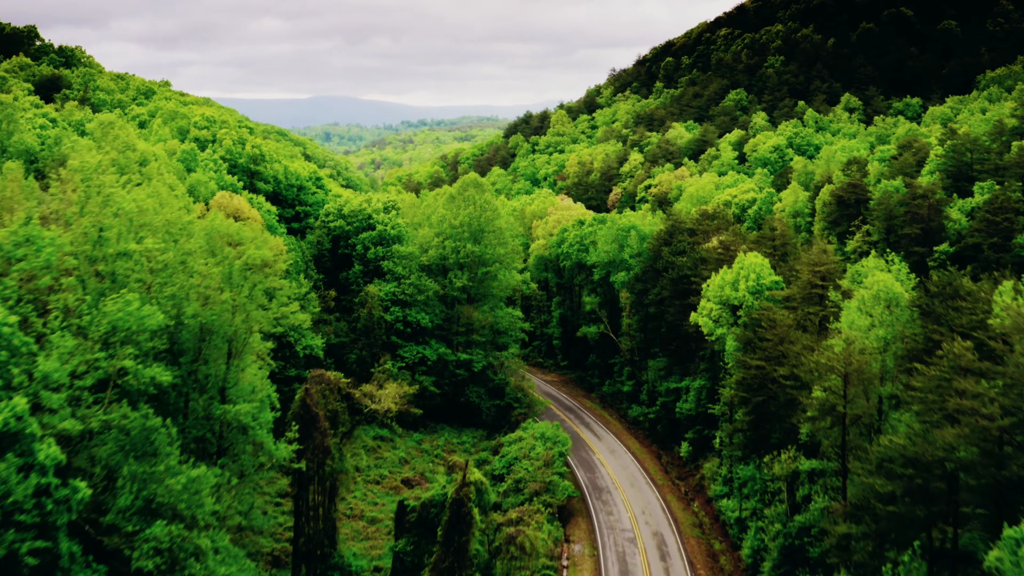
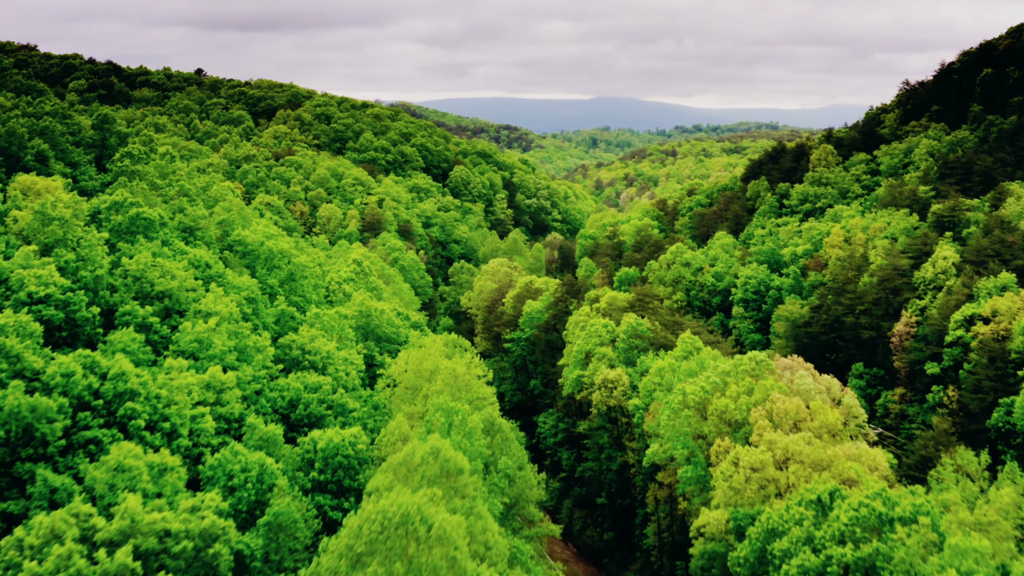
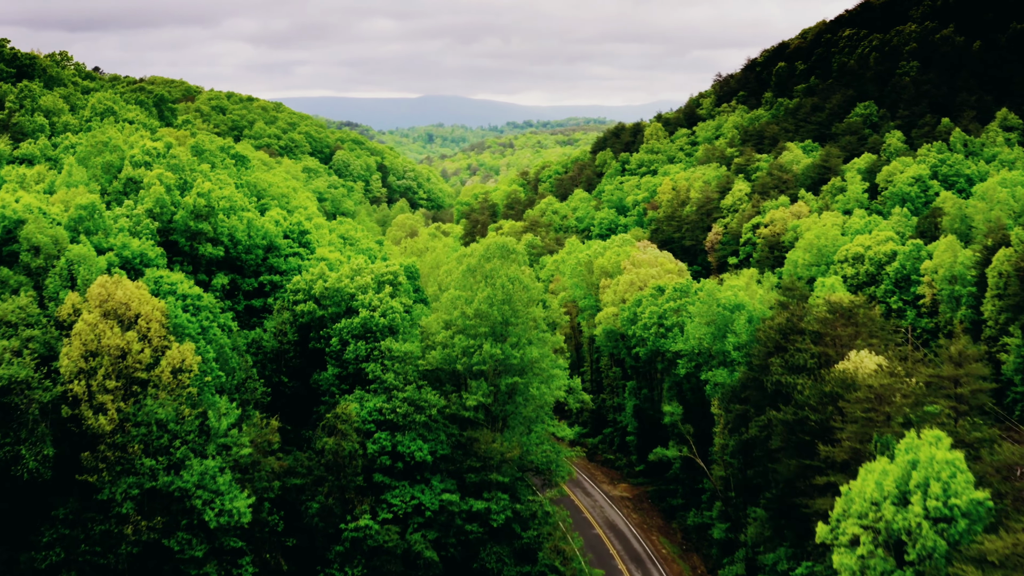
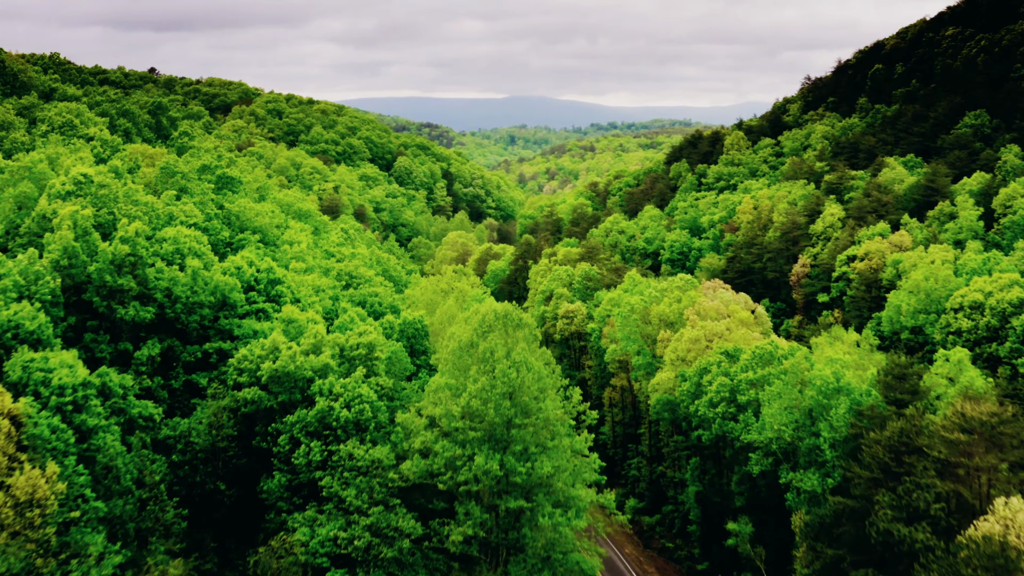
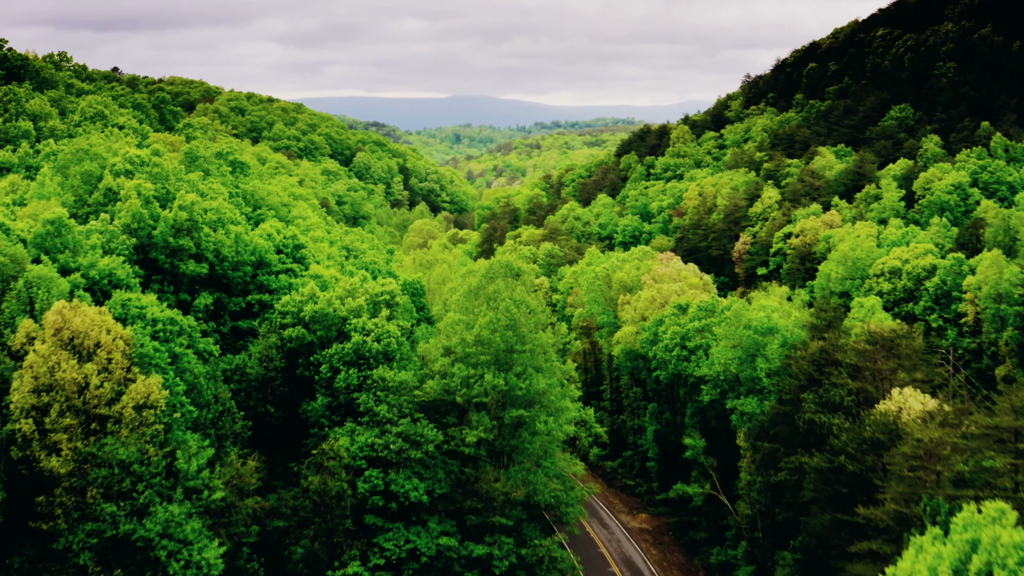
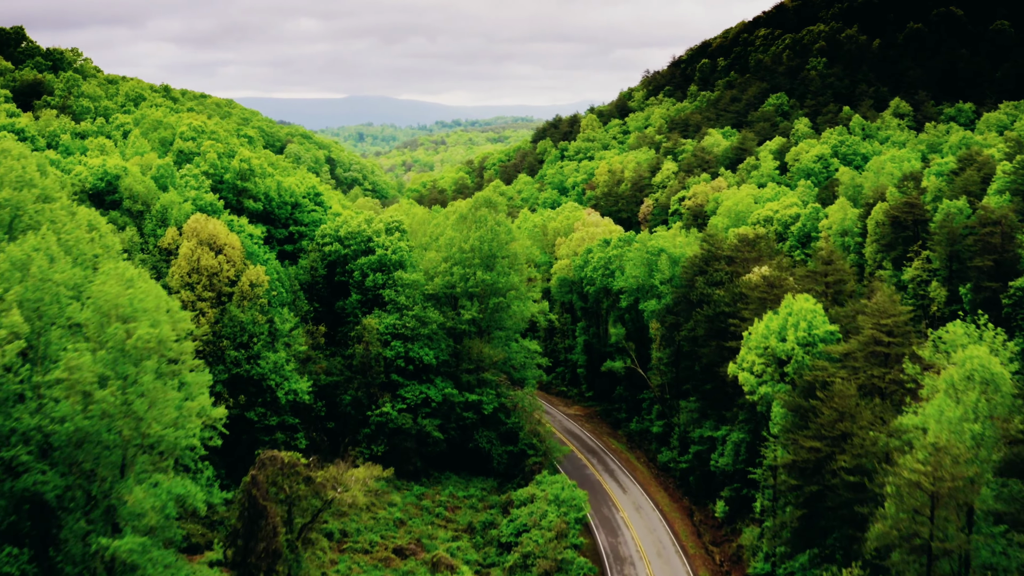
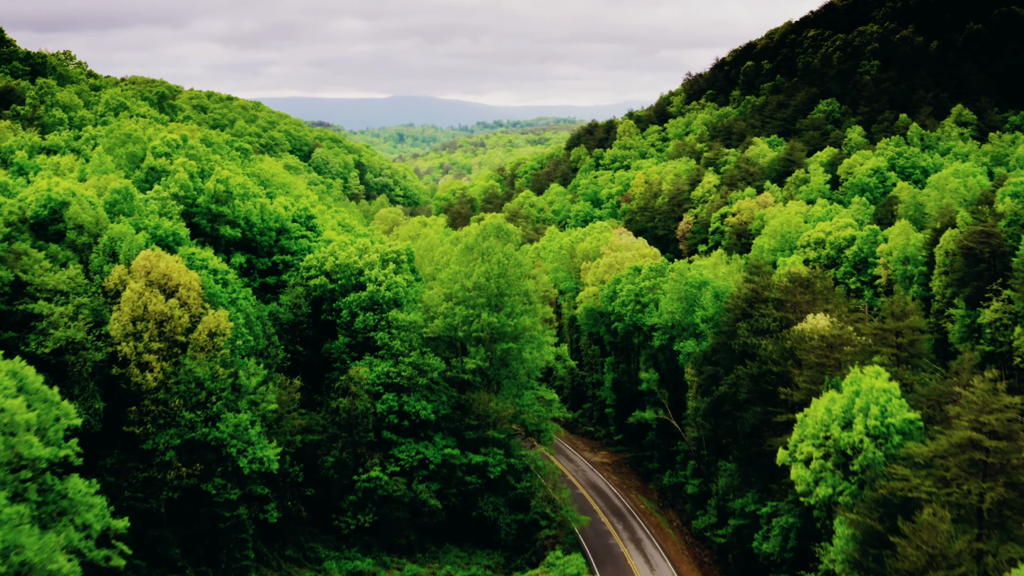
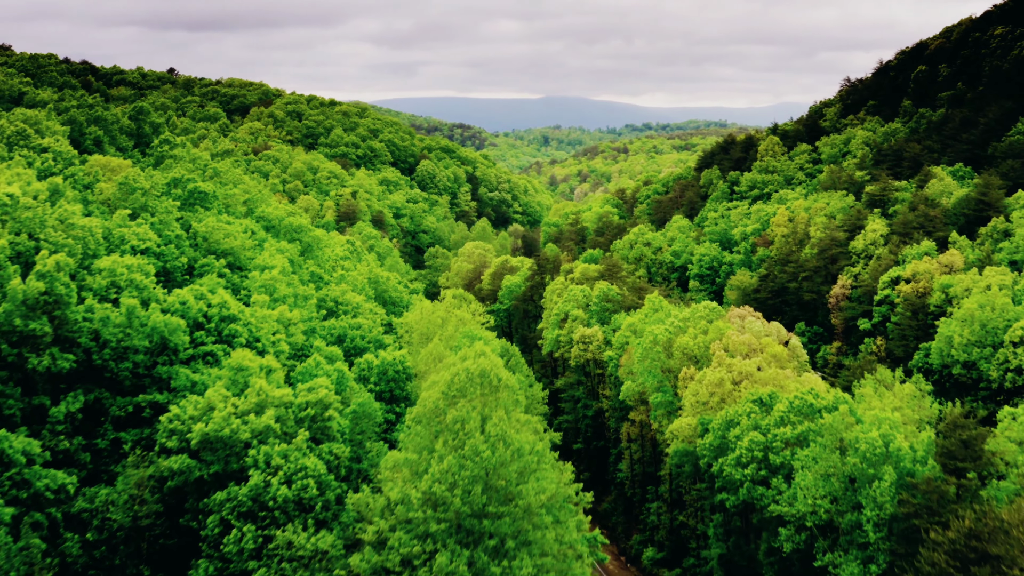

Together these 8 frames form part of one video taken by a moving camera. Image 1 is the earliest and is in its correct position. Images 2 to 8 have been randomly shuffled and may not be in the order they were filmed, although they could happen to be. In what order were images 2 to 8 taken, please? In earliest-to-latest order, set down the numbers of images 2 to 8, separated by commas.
6, 7, 3, 5, 4, 8, 2
